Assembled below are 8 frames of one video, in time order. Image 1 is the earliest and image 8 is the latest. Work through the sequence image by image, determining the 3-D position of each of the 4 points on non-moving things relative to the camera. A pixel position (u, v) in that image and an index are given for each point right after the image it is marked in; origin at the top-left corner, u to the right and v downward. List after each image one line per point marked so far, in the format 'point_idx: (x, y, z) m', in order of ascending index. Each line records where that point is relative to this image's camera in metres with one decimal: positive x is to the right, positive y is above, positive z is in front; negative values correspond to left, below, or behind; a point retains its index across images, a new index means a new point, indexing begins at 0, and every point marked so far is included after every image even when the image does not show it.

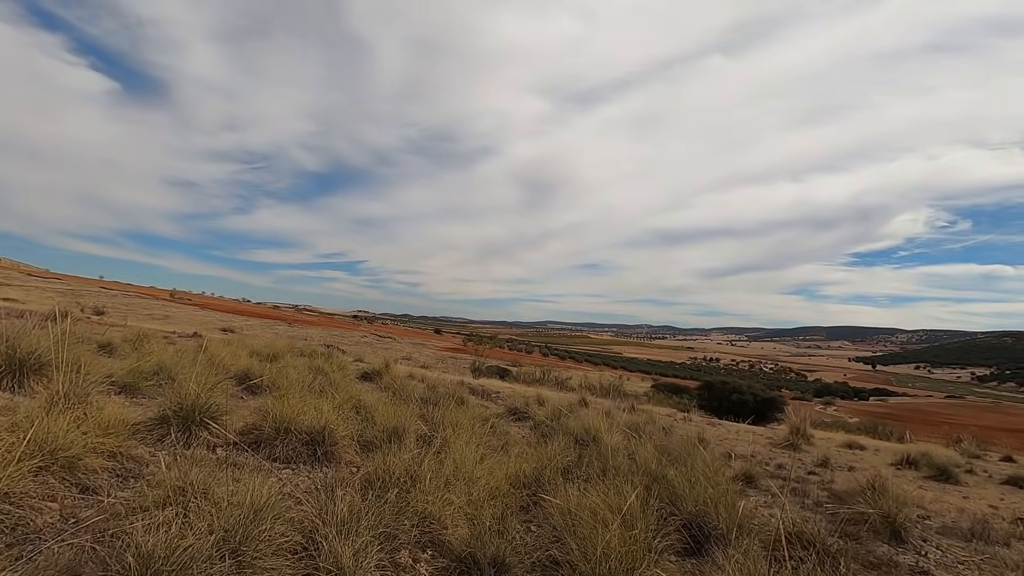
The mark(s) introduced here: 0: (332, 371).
0: (-4.1, -2.0, +11.2) m
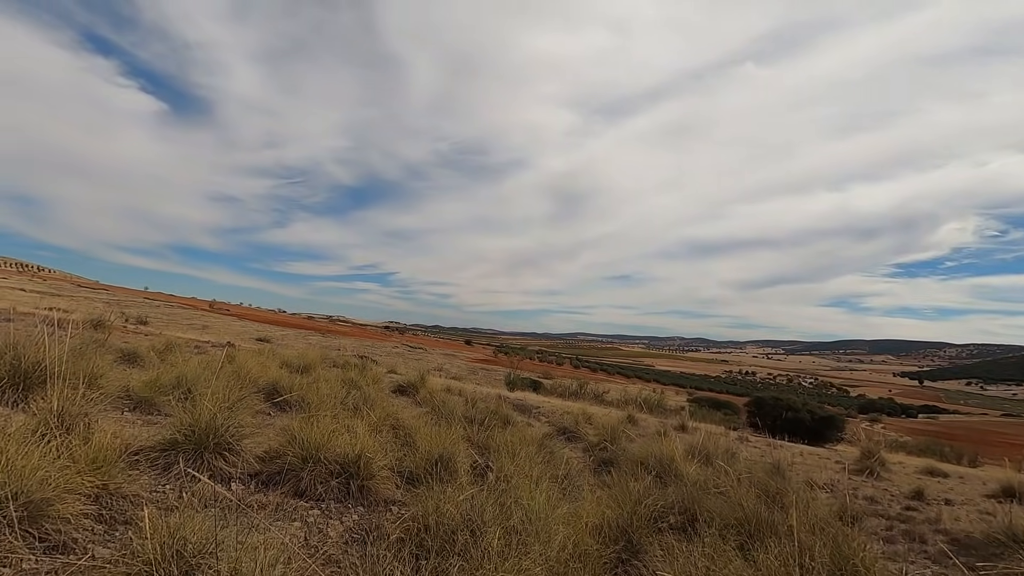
0: (-3.1, -2.1, +10.5) m
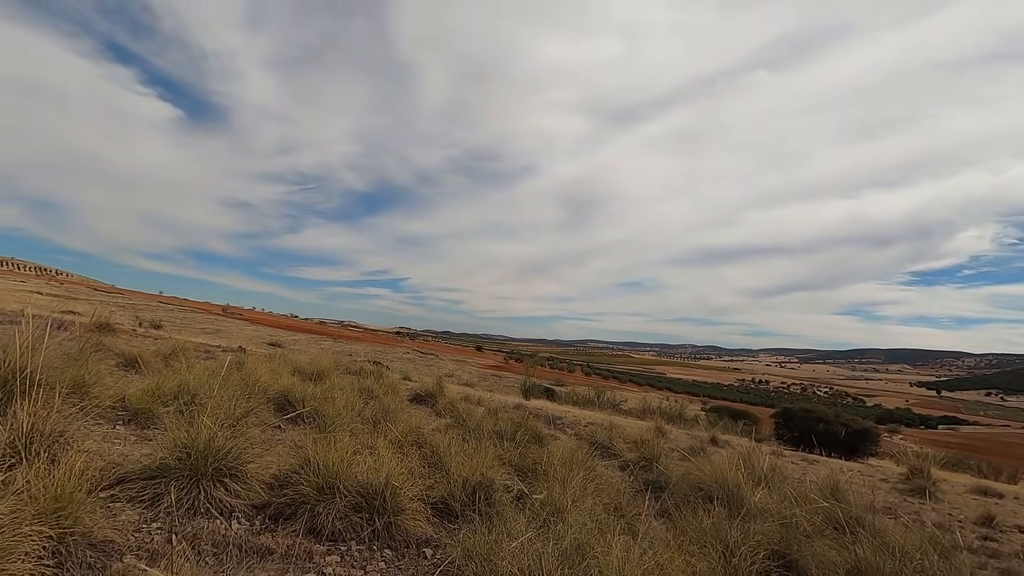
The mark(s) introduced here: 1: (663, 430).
0: (-2.6, -2.2, +9.9) m
1: (+3.8, -3.7, +12.8) m
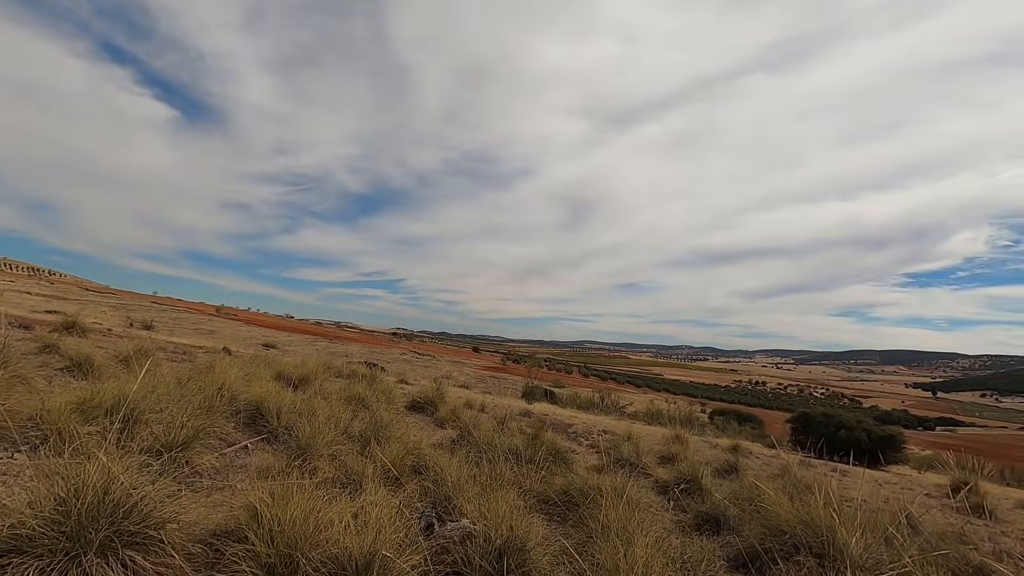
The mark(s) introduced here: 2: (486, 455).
0: (-2.5, -2.1, +8.8) m
1: (+4.0, -3.6, +11.8) m
2: (-0.3, -2.1, +6.0) m
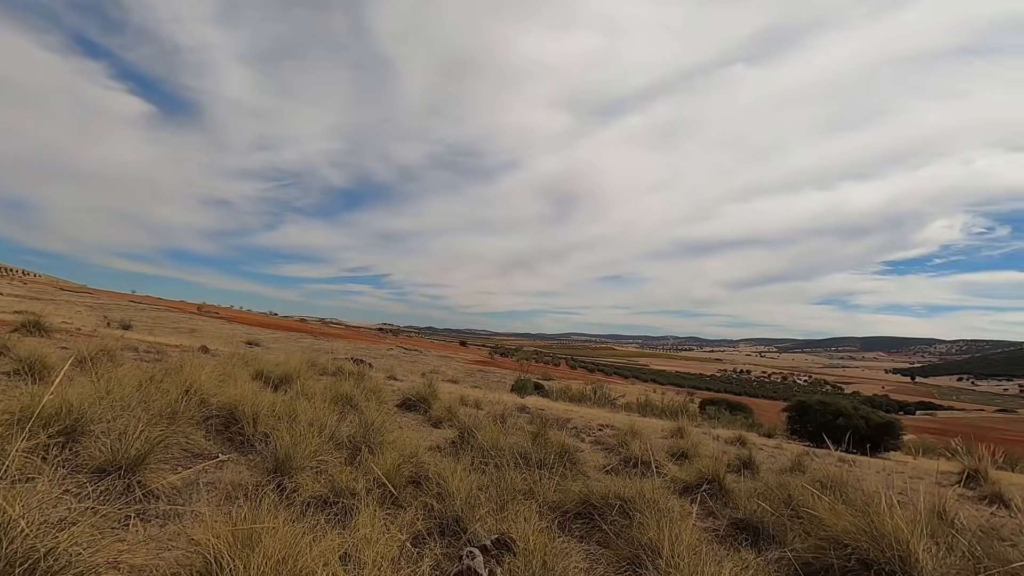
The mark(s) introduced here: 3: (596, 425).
0: (-2.5, -1.9, +8.2) m
1: (+3.9, -3.3, +11.3) m
2: (-0.3, -1.9, +5.5) m
3: (+2.0, -3.2, +11.5) m
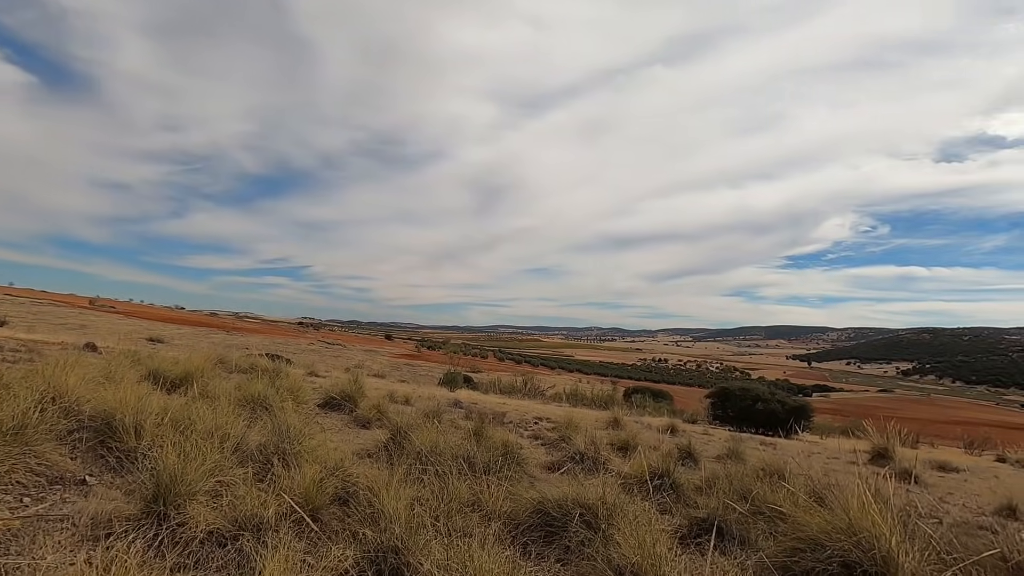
0: (-3.4, -1.7, +7.3) m
1: (+2.5, -3.1, +11.3) m
2: (-0.8, -1.8, +4.9) m
3: (+0.5, -2.9, +11.2) m
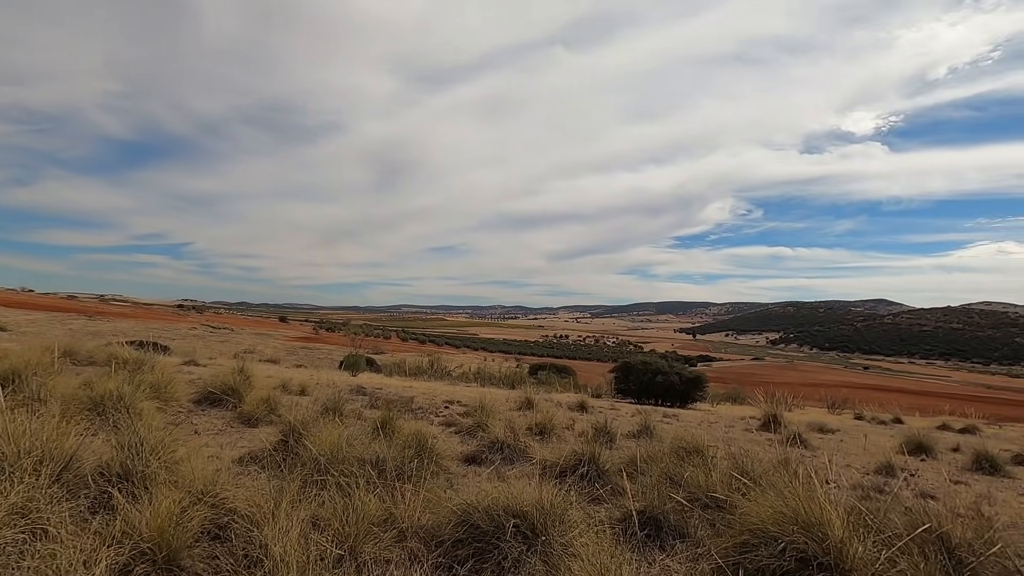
0: (-4.5, -1.4, +6.0) m
1: (+0.5, -2.6, +11.1) m
2: (-1.6, -1.5, +4.1) m
3: (-1.4, -2.5, +10.6) m
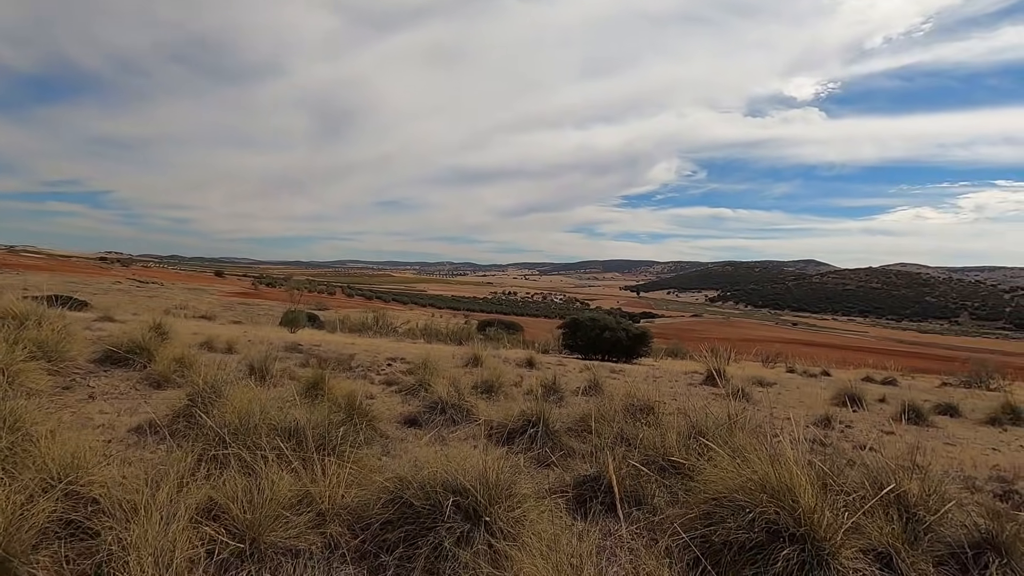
0: (-5.2, -0.8, +5.1) m
1: (-0.7, -1.5, +10.8) m
2: (-2.0, -1.1, +3.5) m
3: (-2.5, -1.5, +10.1) m
